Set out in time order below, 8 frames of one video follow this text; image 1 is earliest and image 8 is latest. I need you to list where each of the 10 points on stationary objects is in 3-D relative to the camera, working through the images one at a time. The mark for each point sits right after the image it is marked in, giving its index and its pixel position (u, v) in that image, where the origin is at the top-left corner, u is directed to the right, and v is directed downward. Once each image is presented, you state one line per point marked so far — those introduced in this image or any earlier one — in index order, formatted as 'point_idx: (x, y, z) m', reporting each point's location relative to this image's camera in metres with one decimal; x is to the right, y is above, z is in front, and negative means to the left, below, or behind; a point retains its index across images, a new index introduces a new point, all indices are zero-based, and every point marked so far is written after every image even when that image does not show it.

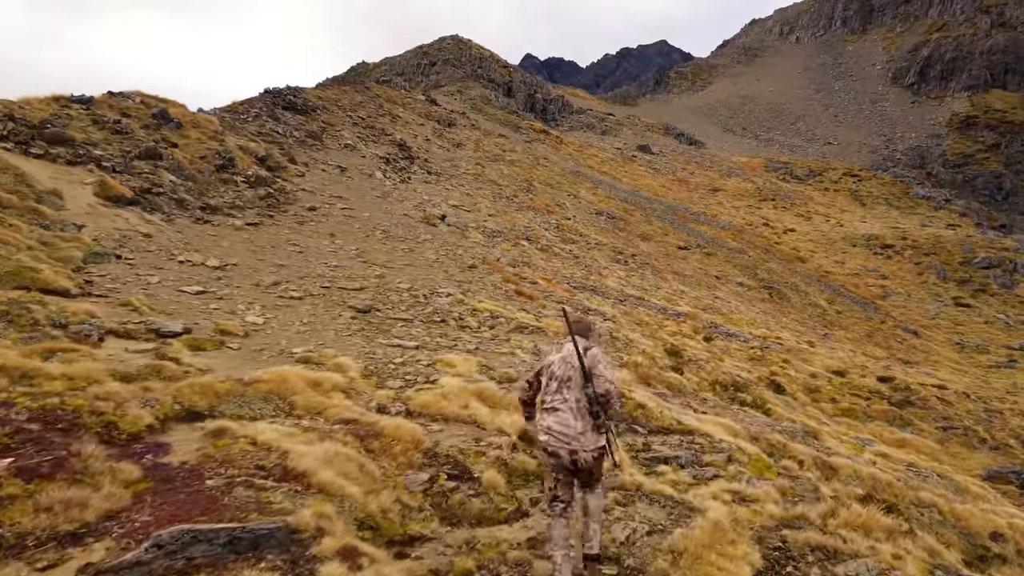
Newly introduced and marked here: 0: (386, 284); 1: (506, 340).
0: (-3.8, +0.1, +19.4) m
1: (-0.1, -1.3, +15.7) m
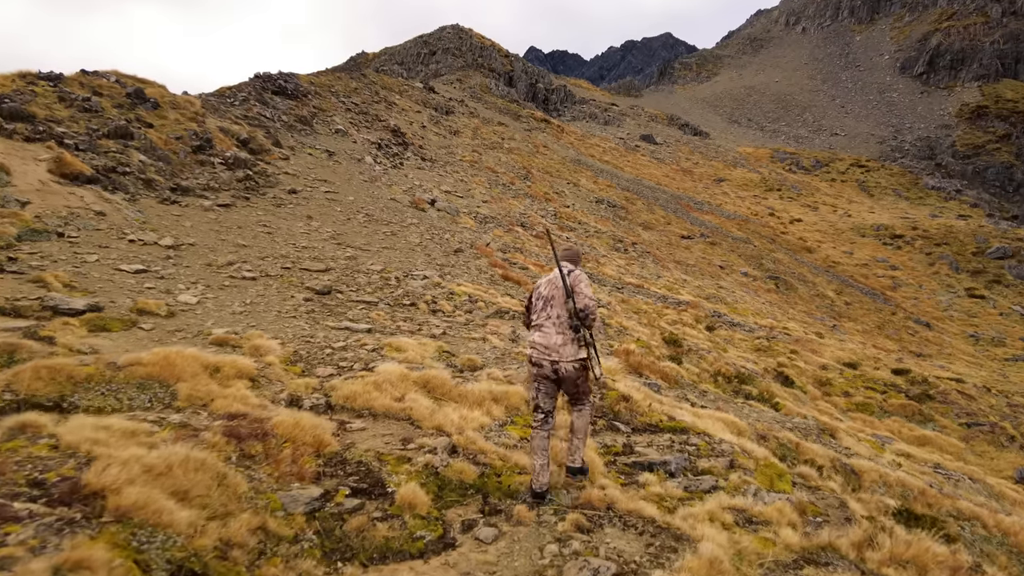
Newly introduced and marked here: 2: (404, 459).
0: (-4.3, +0.6, +17.7) m
1: (-0.6, -0.8, +14.0) m
2: (-1.0, -1.6, +6.0) m
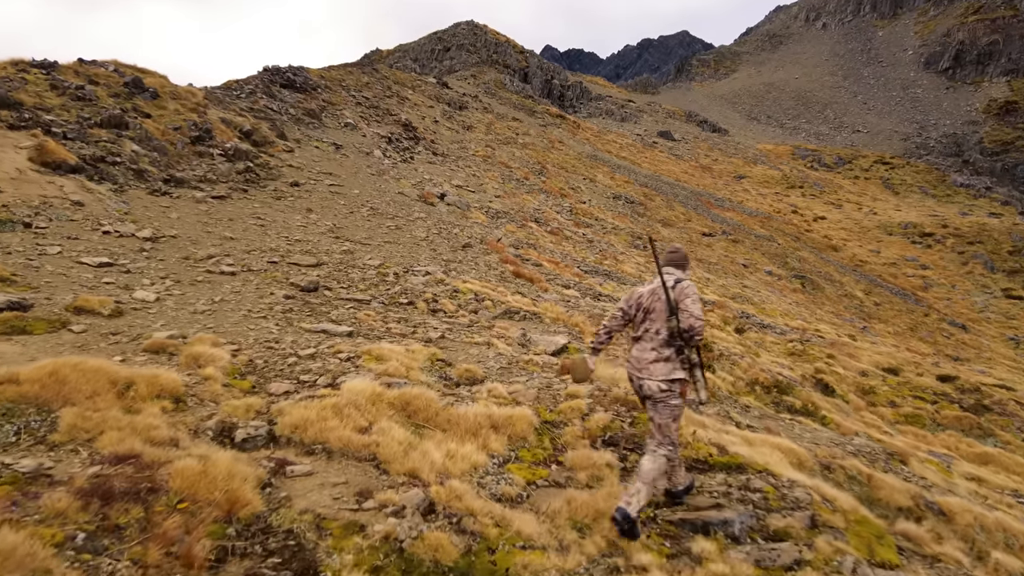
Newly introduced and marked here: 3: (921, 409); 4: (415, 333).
0: (-4.0, +0.6, +16.0) m
1: (-0.5, -0.7, +12.3) m
2: (-1.0, -1.6, +4.3) m
3: (+11.5, -3.4, +18.3) m
4: (-1.6, -0.7, +10.4) m
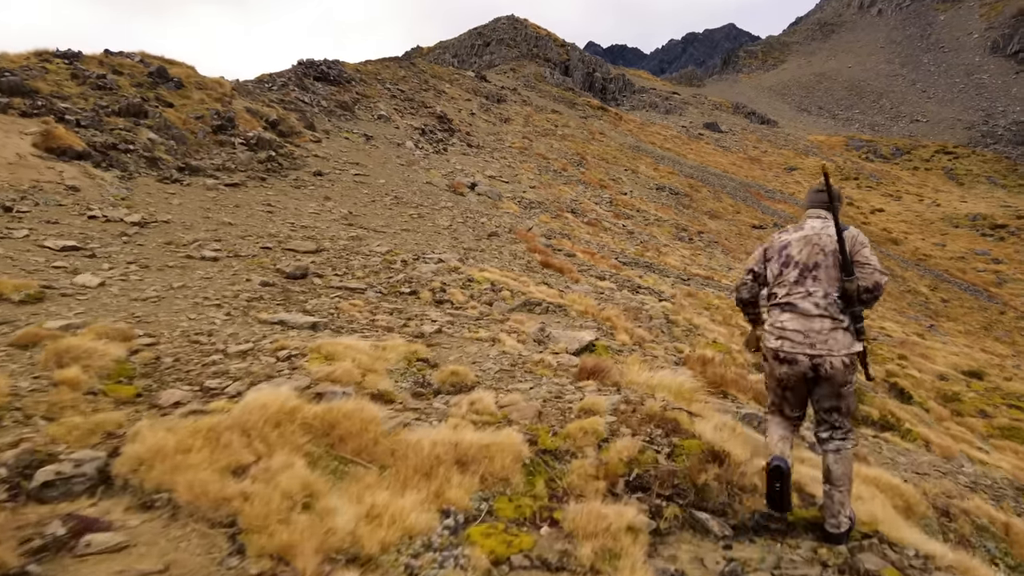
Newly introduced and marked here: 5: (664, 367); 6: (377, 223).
0: (-3.5, +0.9, +14.3) m
1: (-0.2, -0.5, +10.4) m
2: (-1.3, -1.4, +2.5) m
3: (+12.1, -3.2, +15.6) m
4: (-1.4, -0.5, +8.5) m
5: (+2.1, -1.2, +8.9) m
6: (-4.1, +2.0, +19.5) m
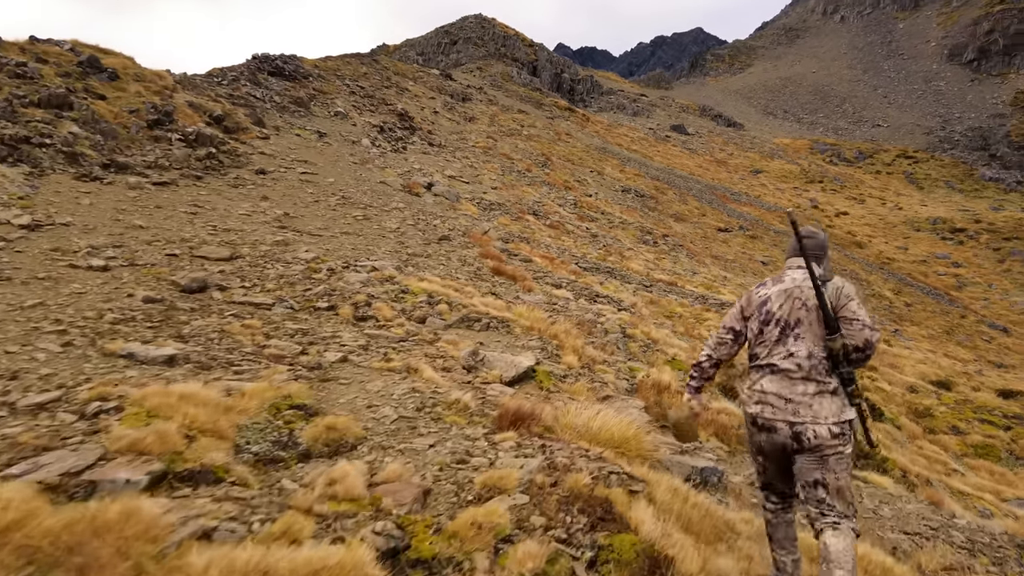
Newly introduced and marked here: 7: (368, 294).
0: (-4.6, +0.6, +12.8) m
1: (-1.1, -0.7, +9.0) m
2: (-1.9, -1.6, +1.1) m
3: (+10.9, -3.4, +14.8) m
4: (-2.3, -0.7, +7.1) m
5: (+1.2, -1.4, +7.7) m
6: (-5.5, +1.7, +17.9) m
7: (-2.4, -0.1, +10.8) m
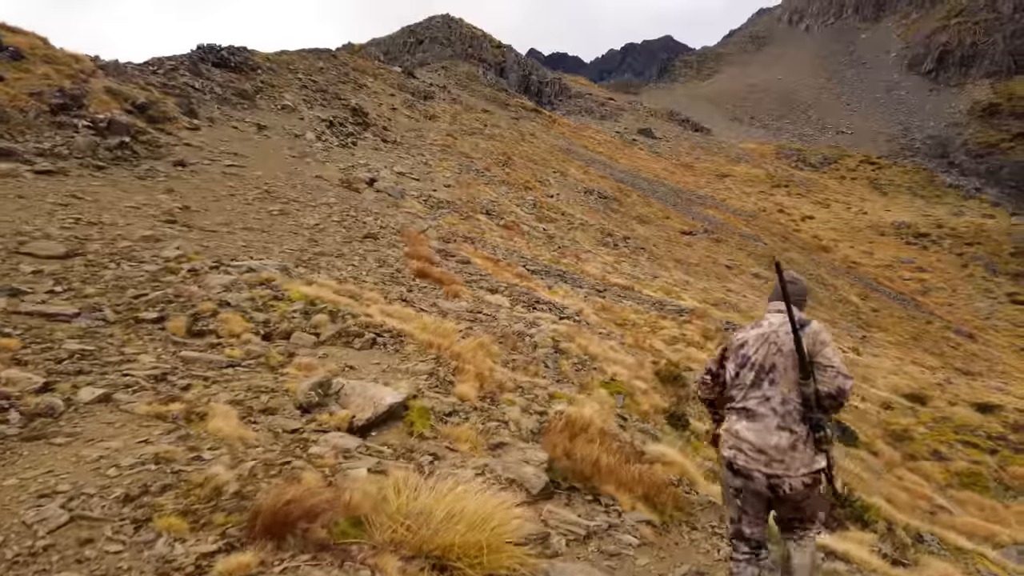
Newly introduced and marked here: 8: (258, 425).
0: (-6.1, +0.6, +10.4) m
1: (-2.5, -0.8, +6.8) m
2: (-2.9, -1.6, -1.2) m
3: (+9.3, -3.5, +13.1) m
4: (-3.5, -0.8, +4.8) m
5: (-0.1, -1.4, +5.6) m
6: (-7.1, +1.6, +15.5) m
7: (-3.8, -0.2, +8.5) m
8: (-1.9, -1.1, +5.2) m
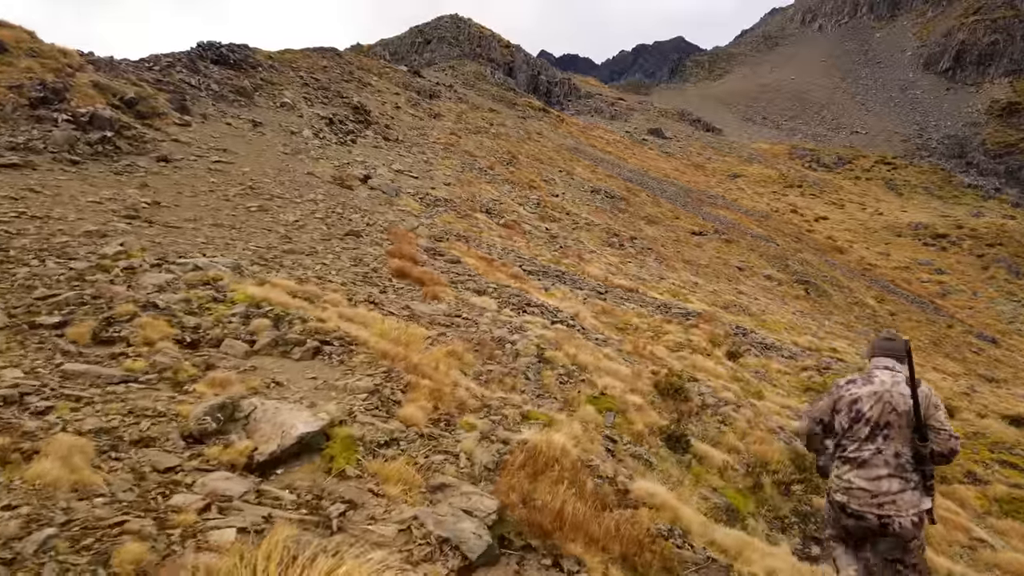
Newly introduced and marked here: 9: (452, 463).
0: (-6.4, +0.6, +9.3) m
1: (-2.8, -0.8, +5.6) m
2: (-3.4, -1.6, -2.3) m
3: (+9.1, -3.6, +11.7) m
4: (-3.9, -0.8, +3.7) m
5: (-0.5, -1.4, +4.4) m
6: (-7.4, +1.6, +14.4) m
7: (-4.1, -0.2, +7.4) m
8: (-2.3, -1.1, +4.0) m
9: (-0.4, -1.3, +4.9) m
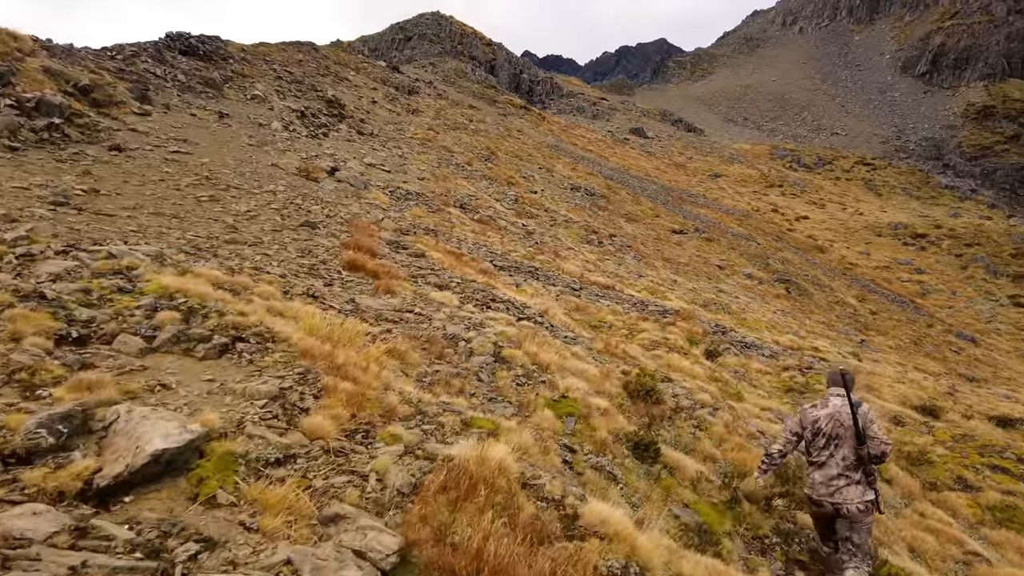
0: (-7.0, +0.7, +8.3) m
1: (-3.3, -0.7, +4.7) m
2: (-3.7, -1.4, -3.3) m
3: (+8.4, -3.5, +11.0) m
4: (-4.4, -0.6, +2.7) m
5: (-1.0, -1.3, +3.4) m
6: (-8.1, +1.7, +13.3) m
7: (-4.7, -0.1, +6.4) m
8: (-2.8, -0.9, +3.0) m
9: (-0.9, -1.2, +4.0) m
